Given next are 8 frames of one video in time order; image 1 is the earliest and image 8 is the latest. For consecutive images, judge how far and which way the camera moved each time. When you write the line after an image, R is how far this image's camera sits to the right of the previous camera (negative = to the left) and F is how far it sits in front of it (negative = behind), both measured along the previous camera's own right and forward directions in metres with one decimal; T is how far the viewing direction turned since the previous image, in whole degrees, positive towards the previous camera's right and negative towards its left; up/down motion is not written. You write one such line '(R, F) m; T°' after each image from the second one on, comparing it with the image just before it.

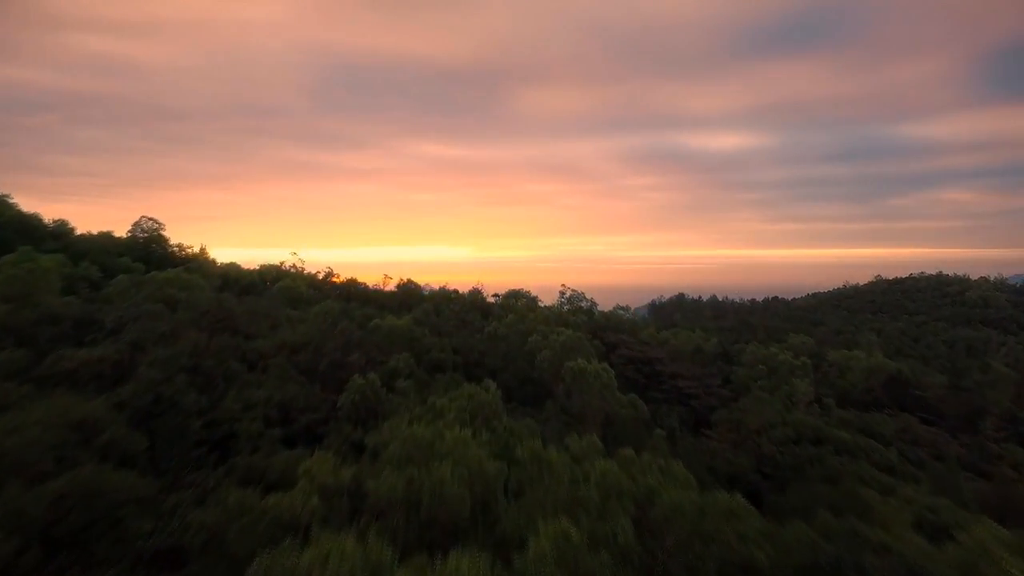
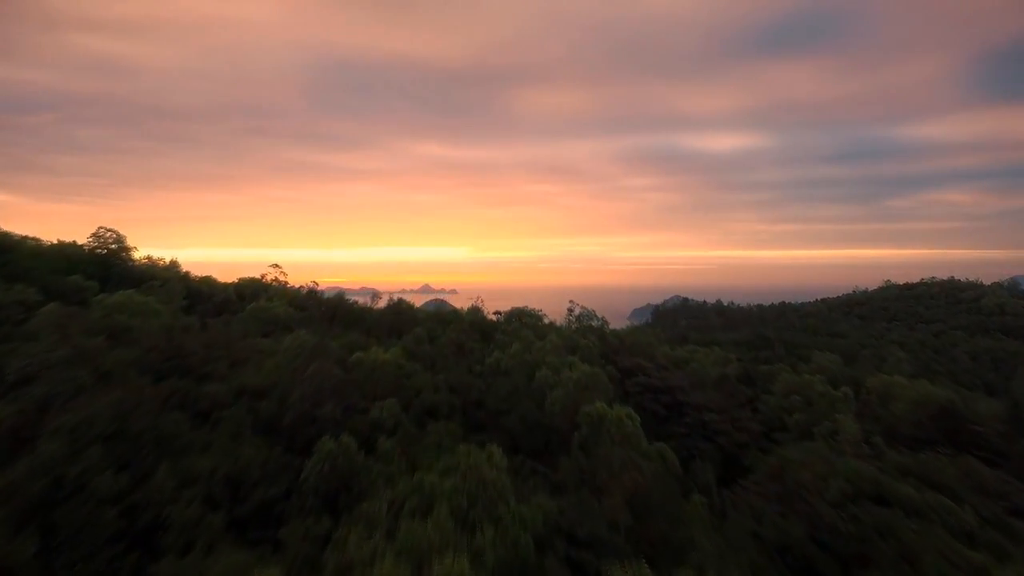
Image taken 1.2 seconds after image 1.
(-0.1, +1.5) m; 0°
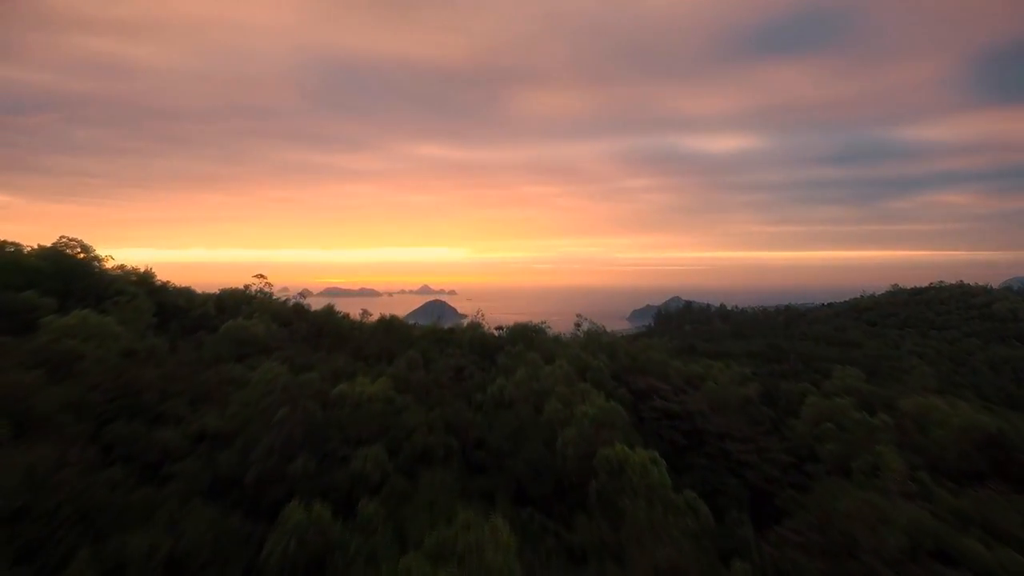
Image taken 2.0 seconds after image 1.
(-0.1, +1.1) m; 0°
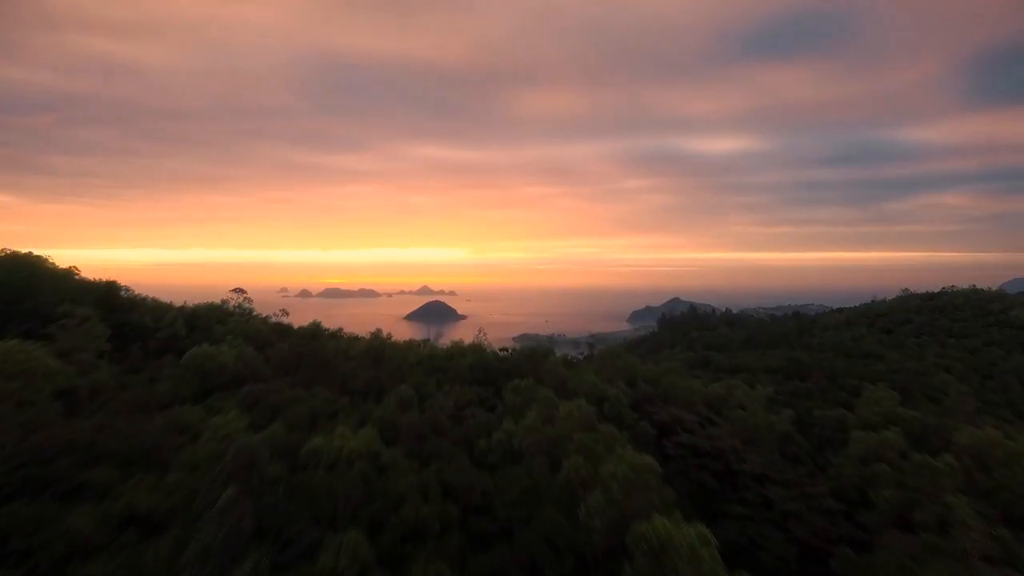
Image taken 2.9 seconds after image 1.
(-0.2, +1.4) m; 0°
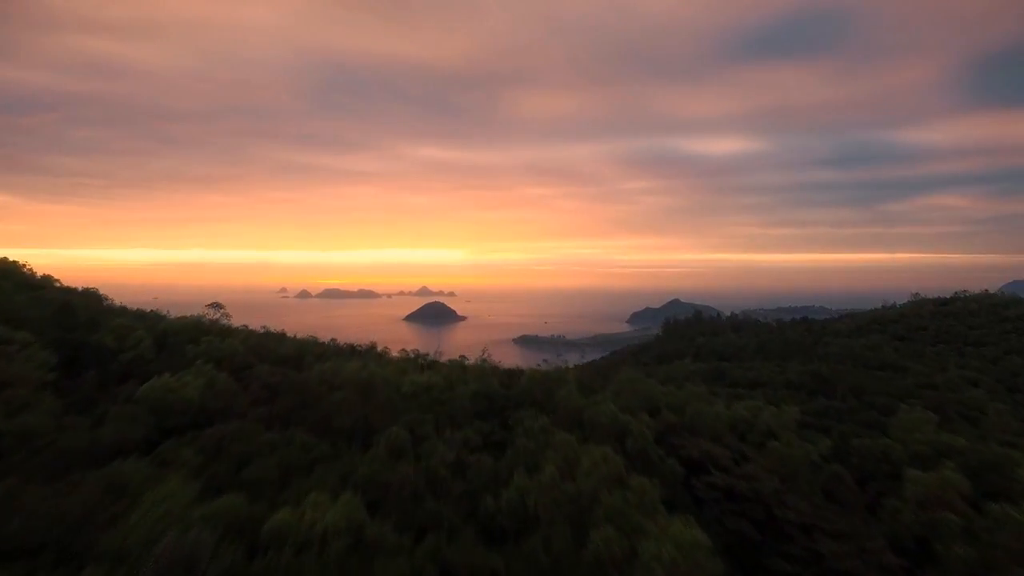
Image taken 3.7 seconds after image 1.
(-0.2, +1.2) m; 0°
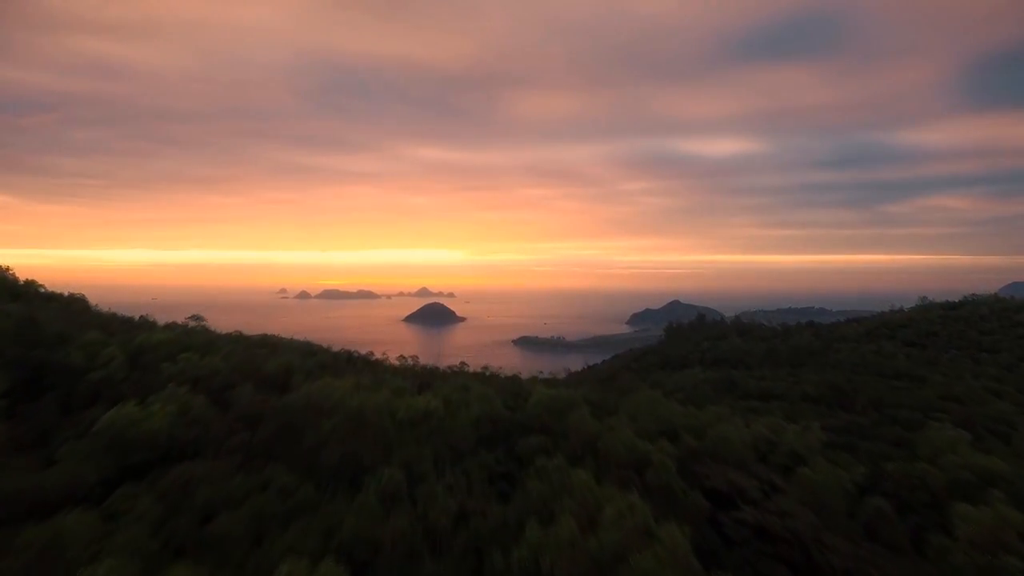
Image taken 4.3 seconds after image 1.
(-0.1, +0.9) m; 0°
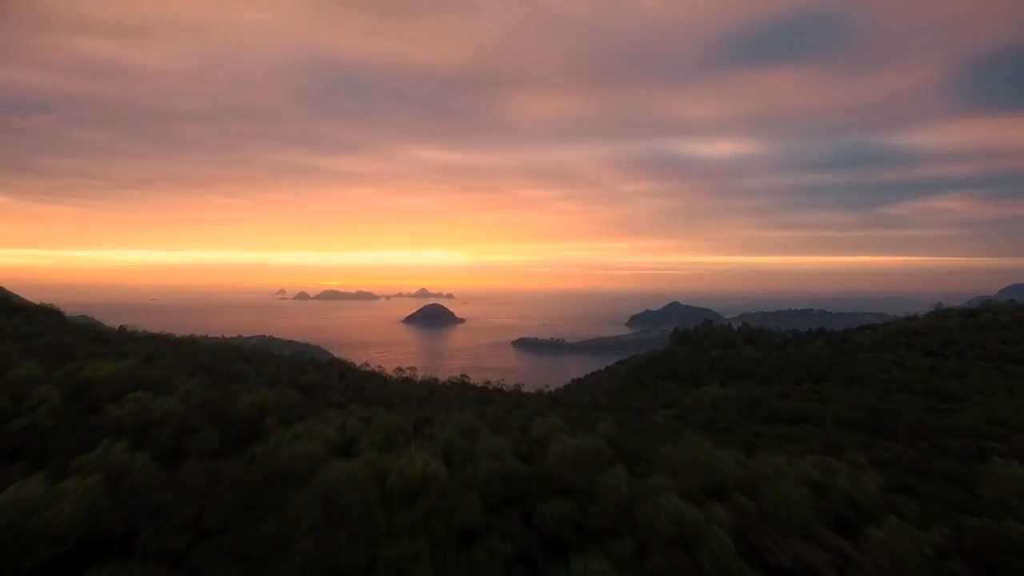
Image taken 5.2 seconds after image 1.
(-0.3, +1.6) m; 0°
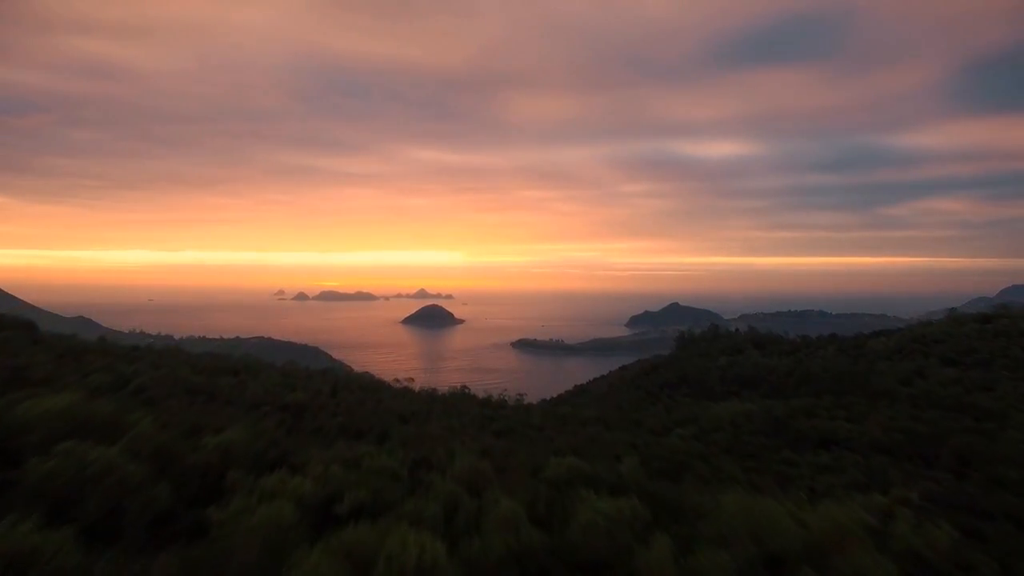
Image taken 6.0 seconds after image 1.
(-0.2, +1.4) m; 0°
